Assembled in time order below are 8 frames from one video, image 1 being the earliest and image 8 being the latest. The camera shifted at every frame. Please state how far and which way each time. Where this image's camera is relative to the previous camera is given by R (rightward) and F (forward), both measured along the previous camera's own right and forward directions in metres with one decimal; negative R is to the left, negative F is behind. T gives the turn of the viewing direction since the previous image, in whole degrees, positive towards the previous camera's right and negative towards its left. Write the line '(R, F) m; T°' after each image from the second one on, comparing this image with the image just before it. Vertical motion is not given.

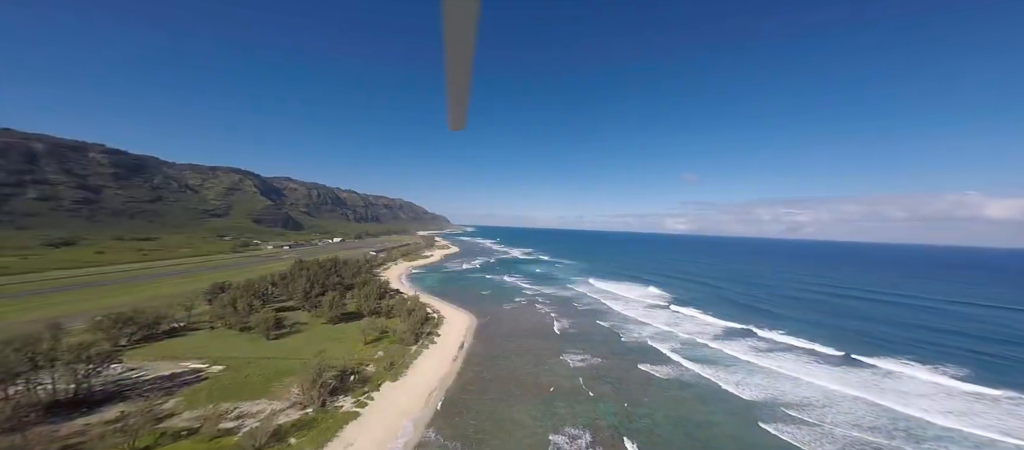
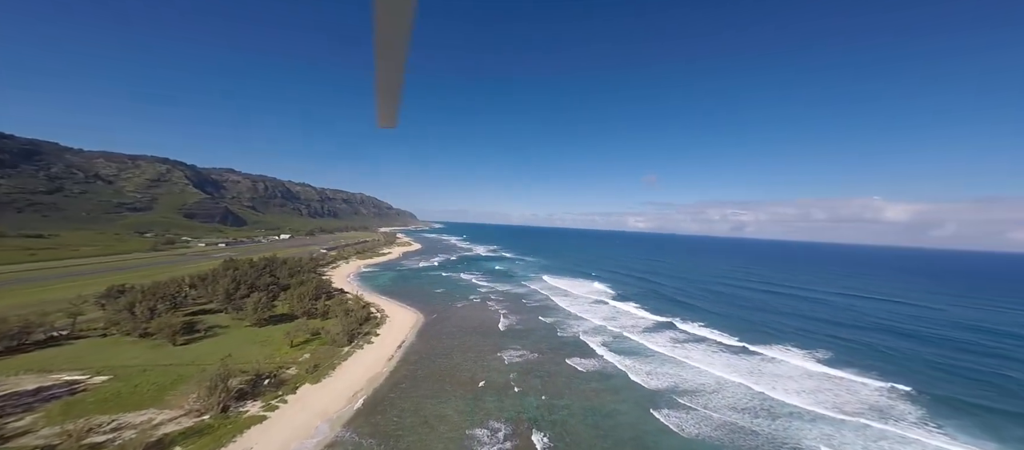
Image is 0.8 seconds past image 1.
(+1.7, -0.4) m; +5°
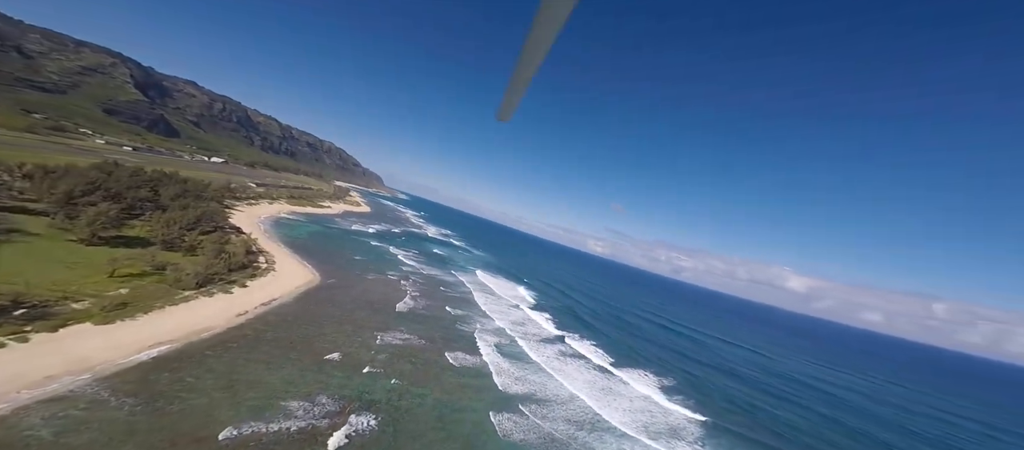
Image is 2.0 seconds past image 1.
(+3.3, +1.3) m; +5°
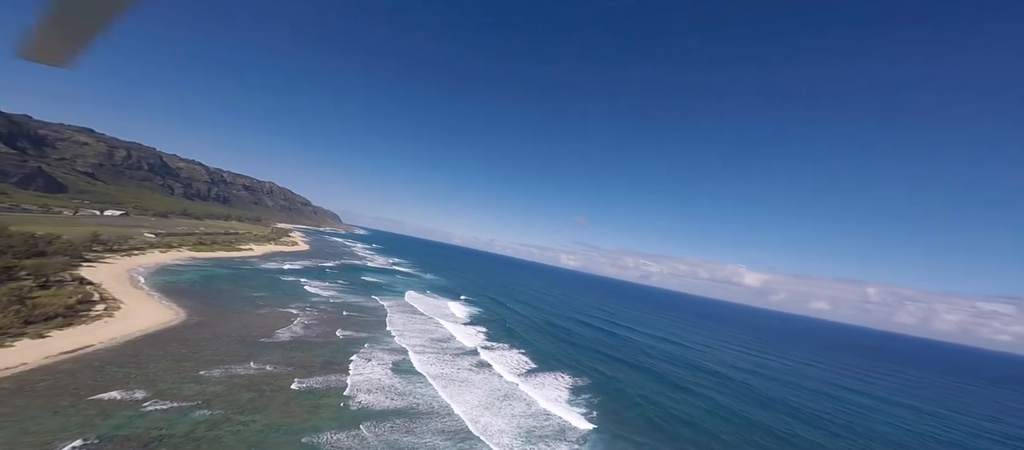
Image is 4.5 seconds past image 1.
(+7.1, +0.1) m; +4°
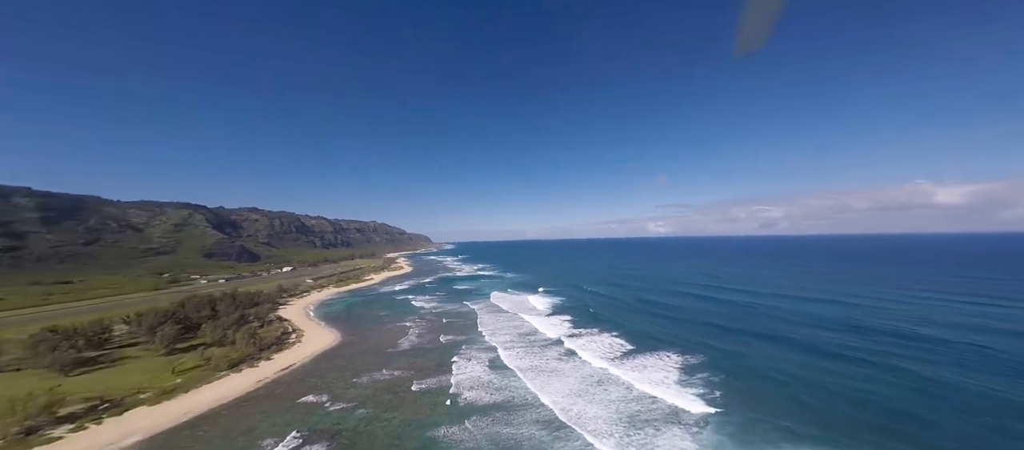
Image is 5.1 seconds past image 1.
(+2.7, -3.1) m; -13°
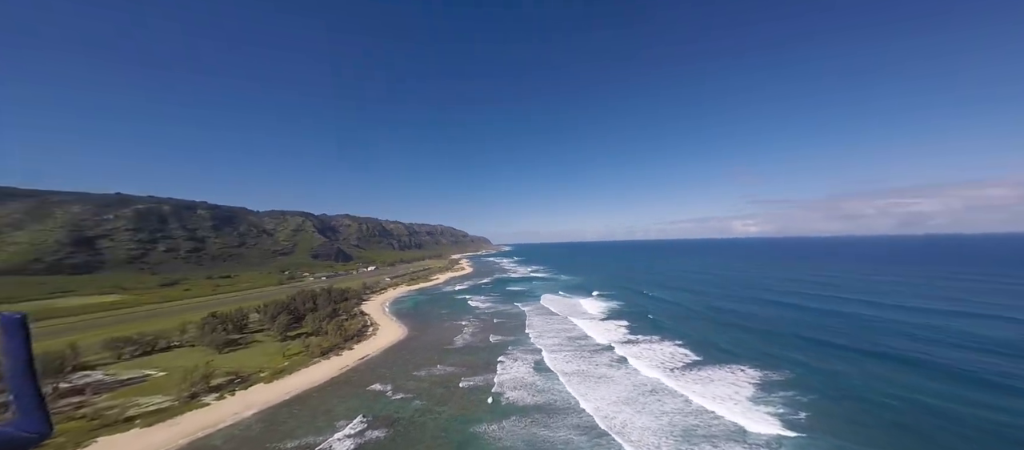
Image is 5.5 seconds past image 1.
(+2.0, -1.3) m; -11°
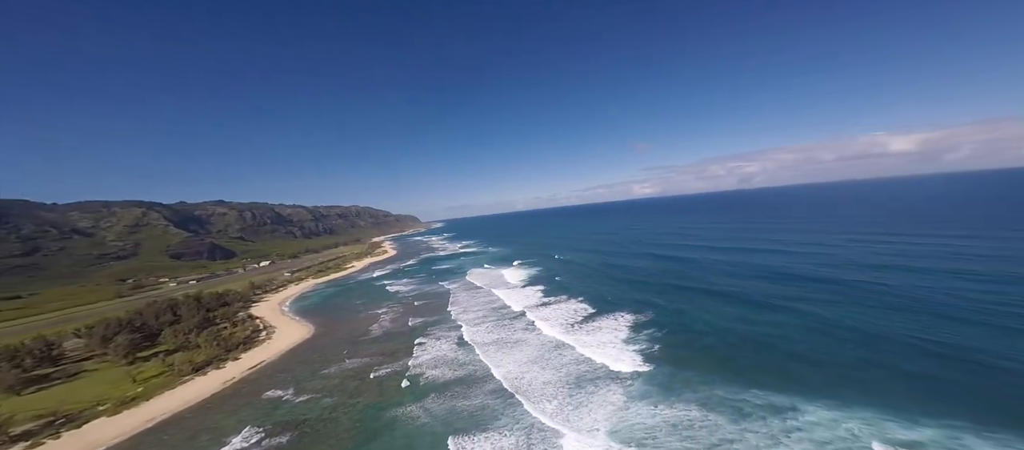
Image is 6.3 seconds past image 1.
(+1.2, +0.7) m; +12°
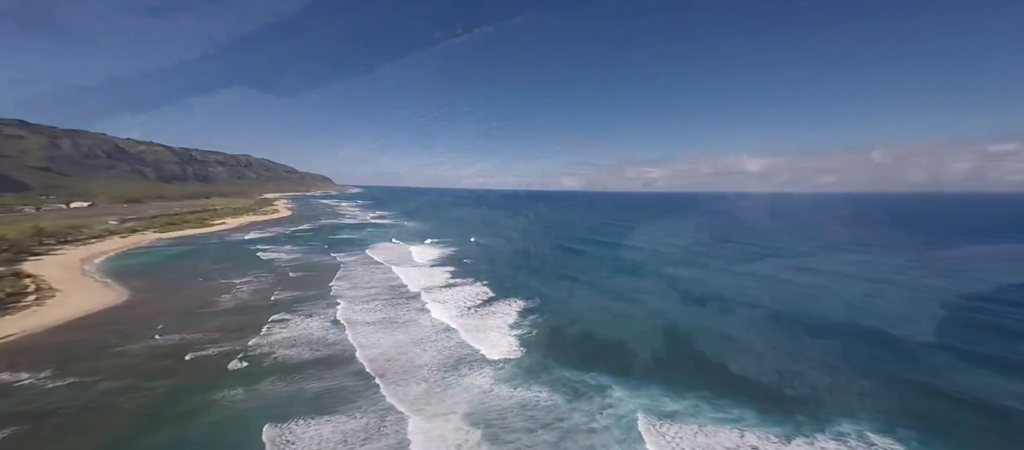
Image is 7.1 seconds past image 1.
(+1.8, +3.3) m; +12°
